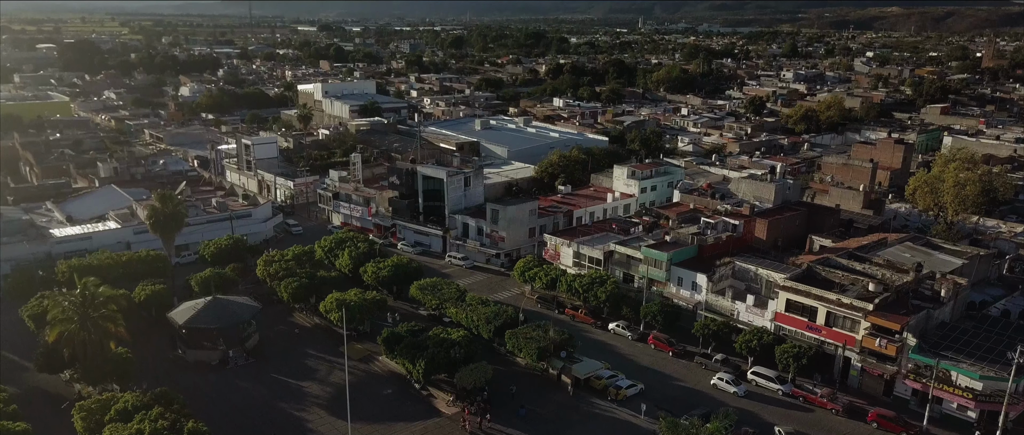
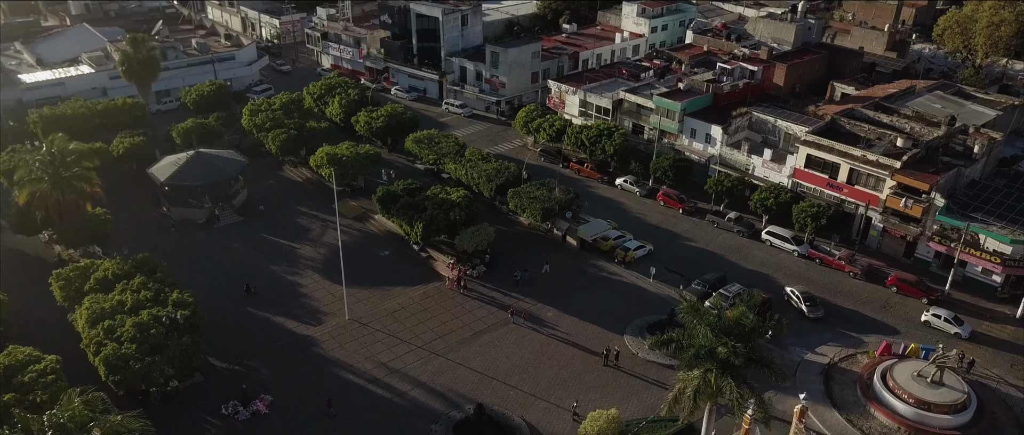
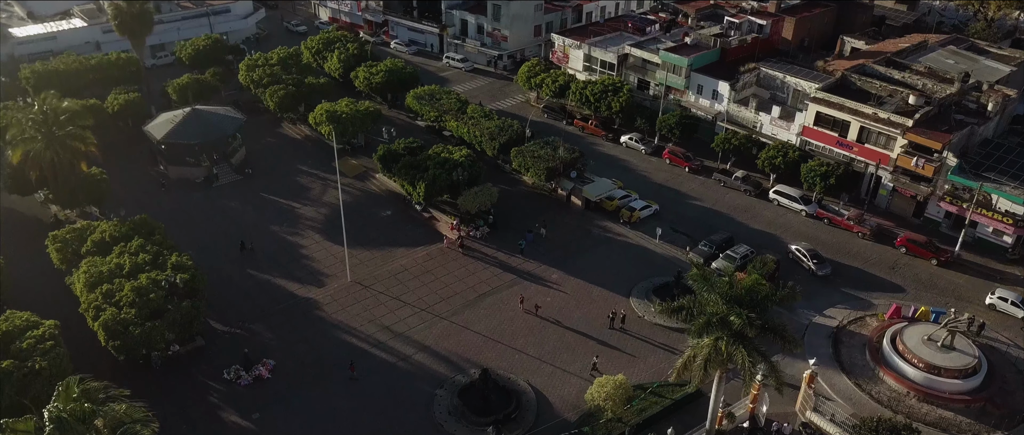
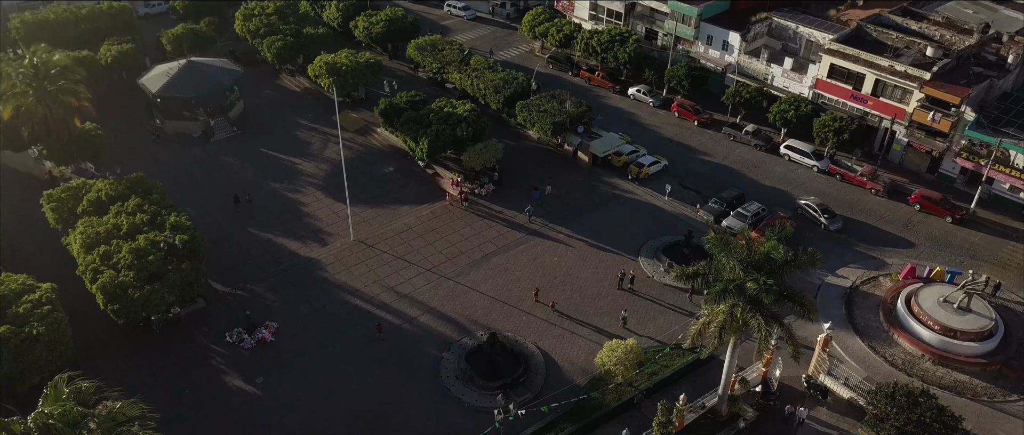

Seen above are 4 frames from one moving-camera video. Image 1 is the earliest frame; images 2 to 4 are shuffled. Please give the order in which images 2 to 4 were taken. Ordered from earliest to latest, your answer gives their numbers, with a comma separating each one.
2, 3, 4
